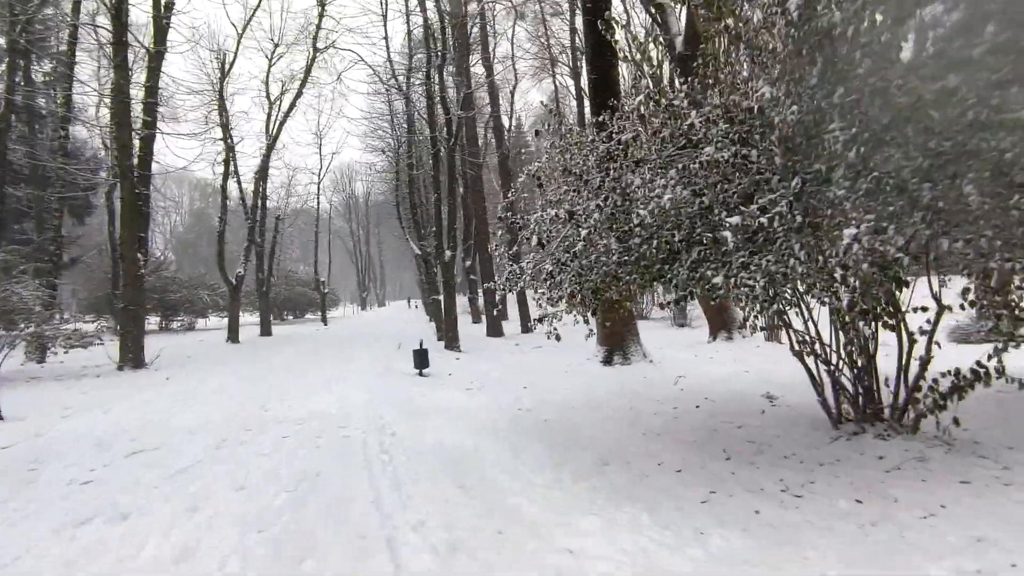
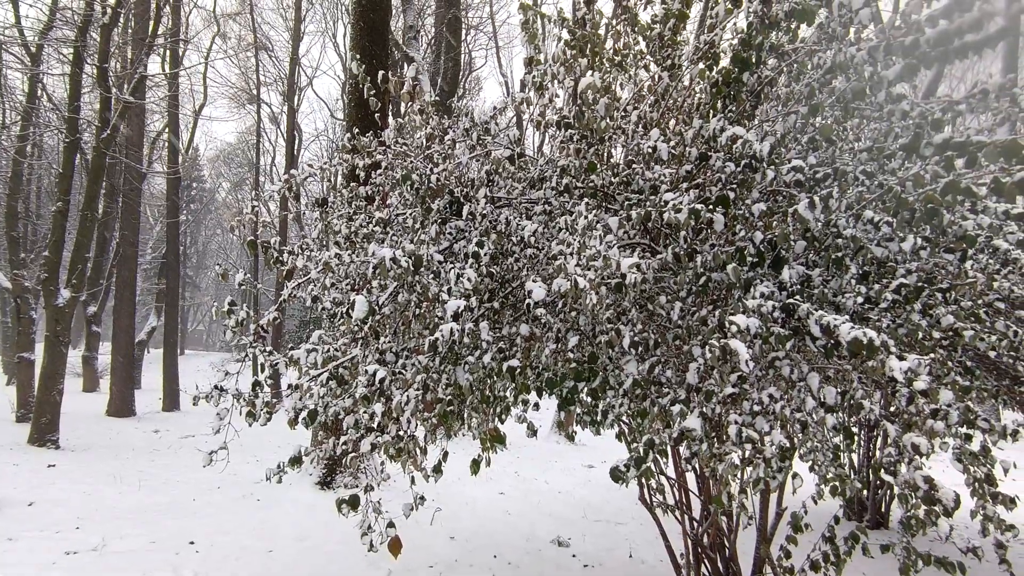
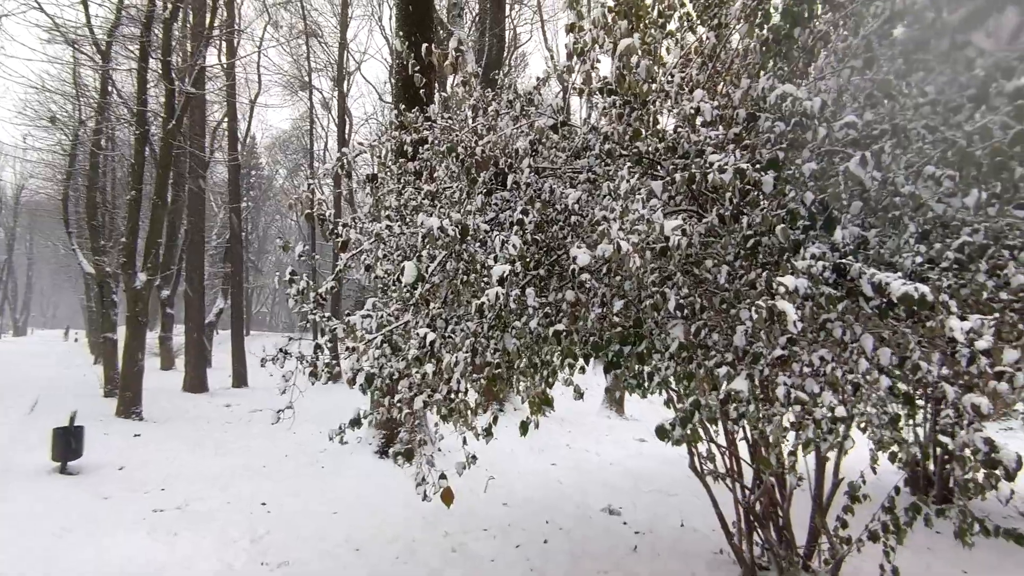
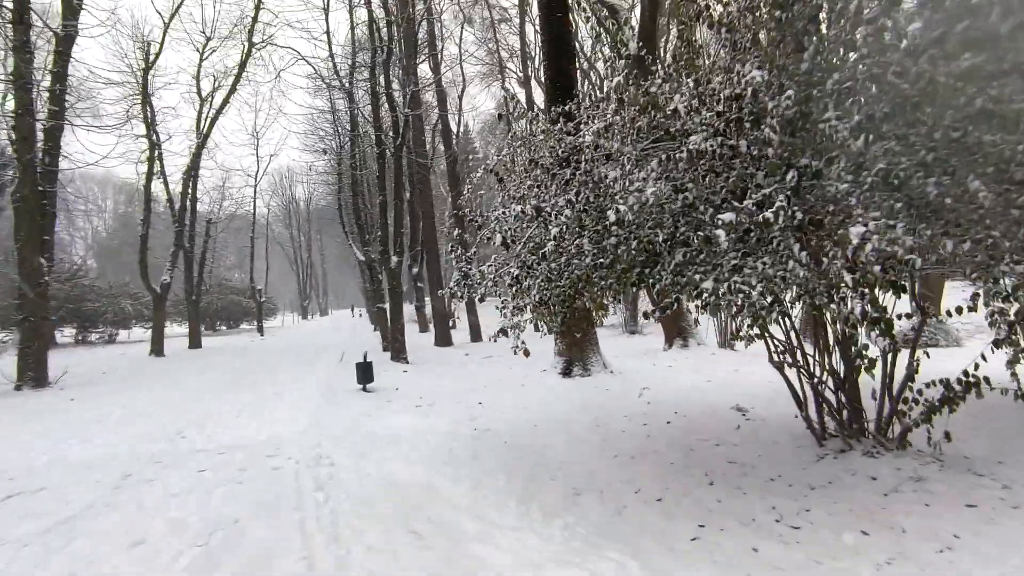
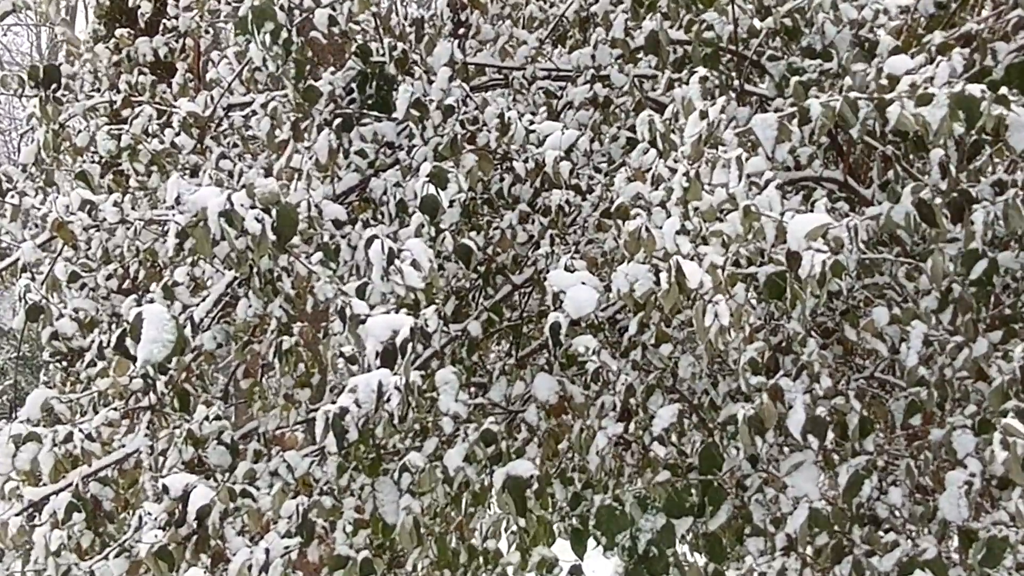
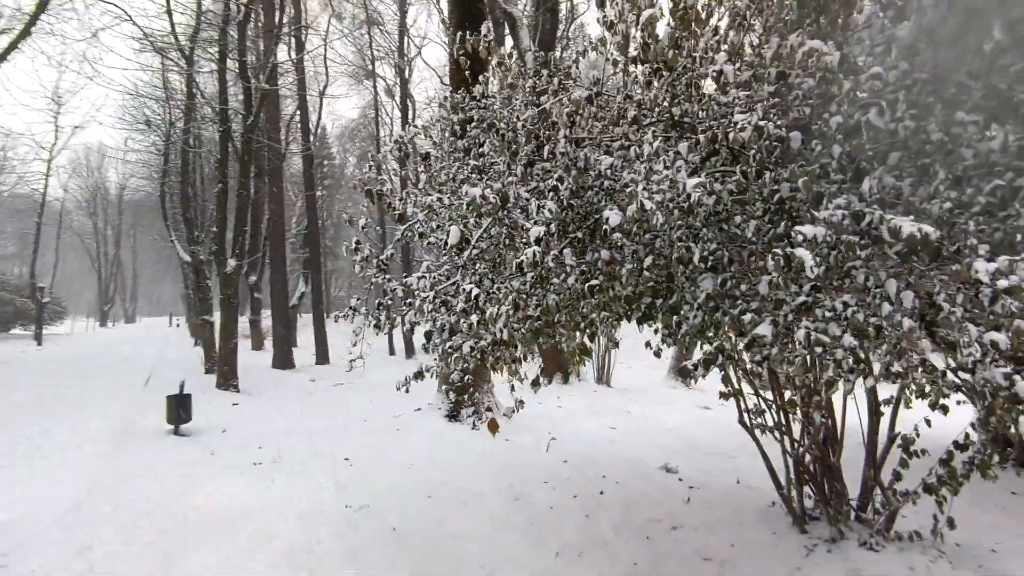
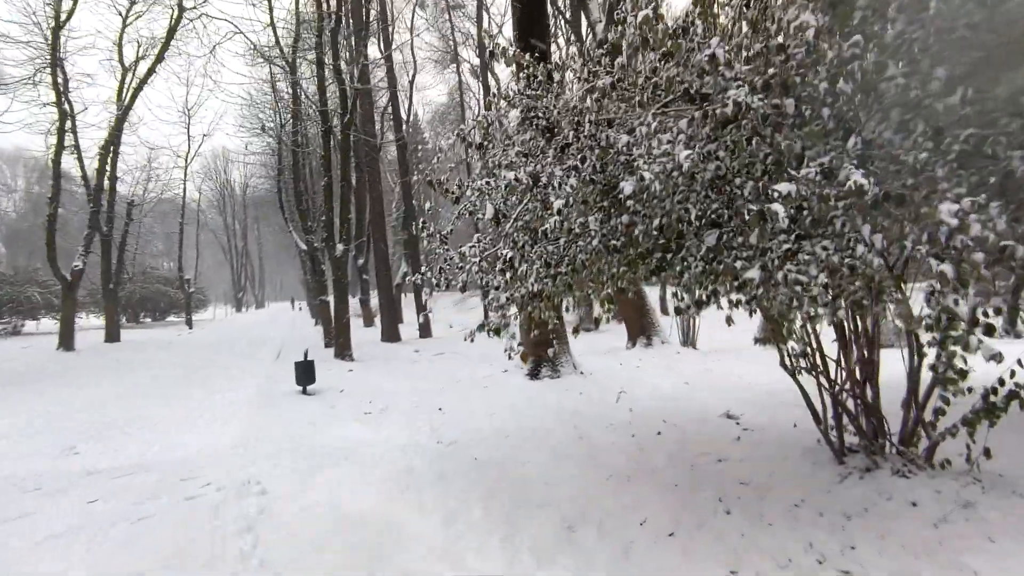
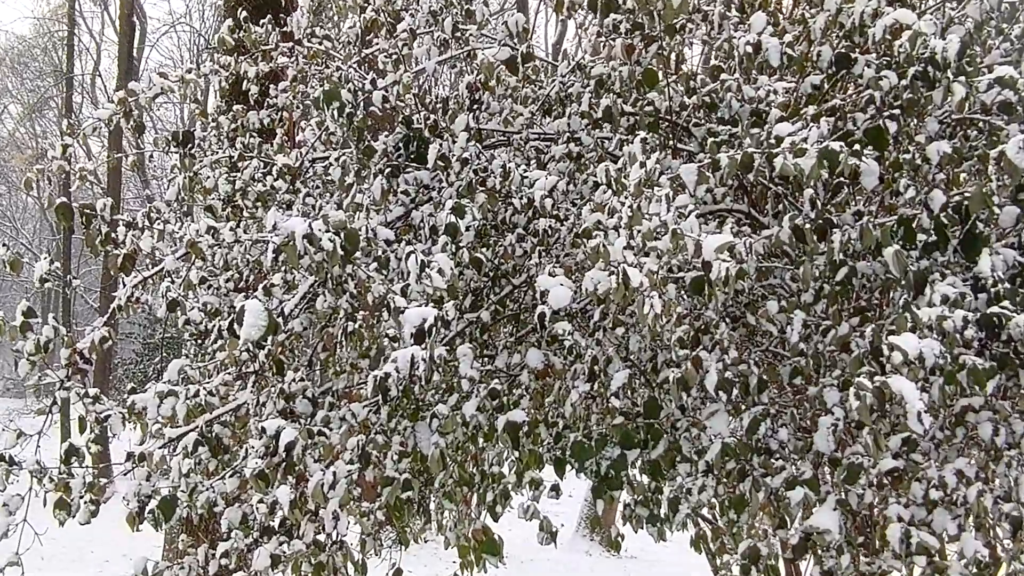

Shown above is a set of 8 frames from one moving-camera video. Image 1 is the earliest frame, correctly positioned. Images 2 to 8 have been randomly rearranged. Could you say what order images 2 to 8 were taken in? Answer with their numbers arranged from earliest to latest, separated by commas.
4, 7, 6, 3, 2, 8, 5
